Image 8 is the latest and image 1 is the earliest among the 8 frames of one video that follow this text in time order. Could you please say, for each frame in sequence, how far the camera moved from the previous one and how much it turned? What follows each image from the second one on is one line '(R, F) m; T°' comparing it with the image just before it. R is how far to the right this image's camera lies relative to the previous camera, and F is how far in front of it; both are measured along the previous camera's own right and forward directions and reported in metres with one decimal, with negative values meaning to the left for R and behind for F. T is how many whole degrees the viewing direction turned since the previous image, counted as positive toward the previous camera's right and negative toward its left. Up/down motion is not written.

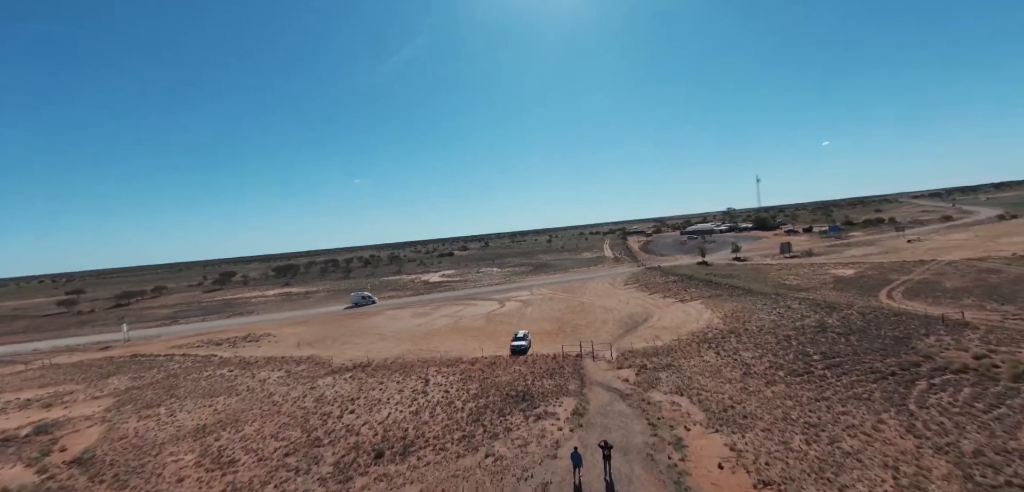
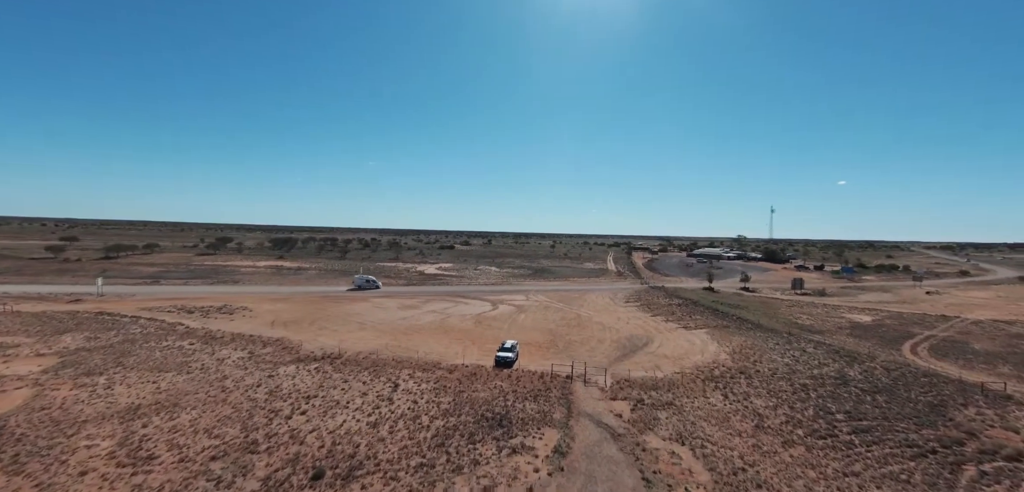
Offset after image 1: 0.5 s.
(+0.3, +2.8) m; 0°
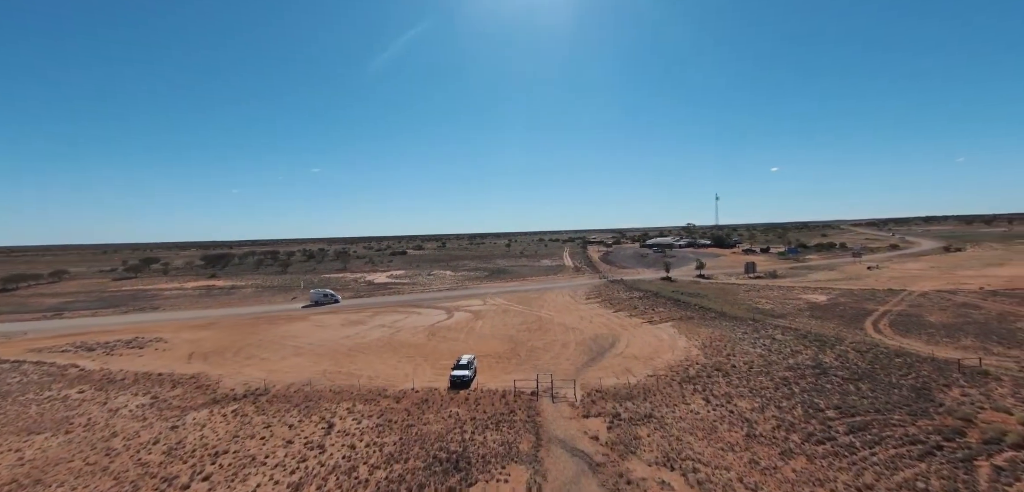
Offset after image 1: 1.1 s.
(+0.7, +3.1) m; +6°
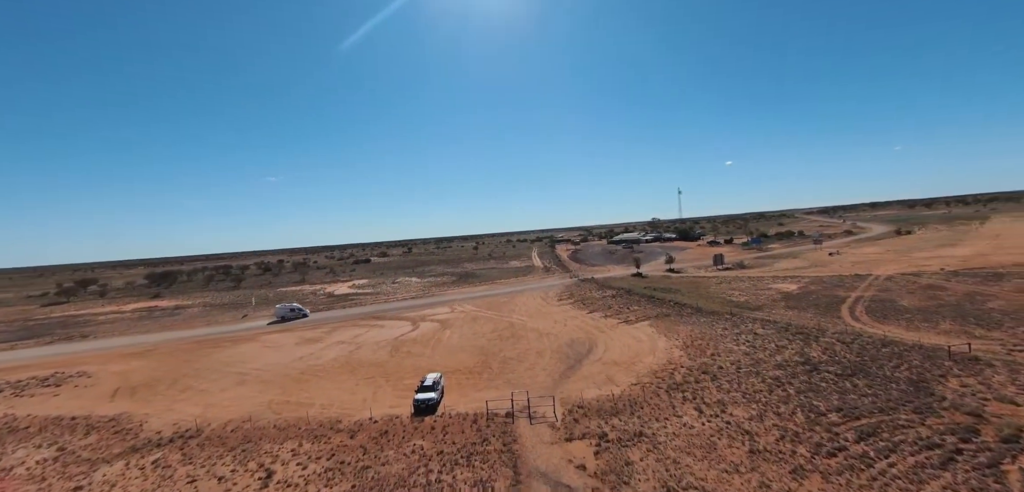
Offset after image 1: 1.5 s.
(+0.4, +2.4) m; +4°
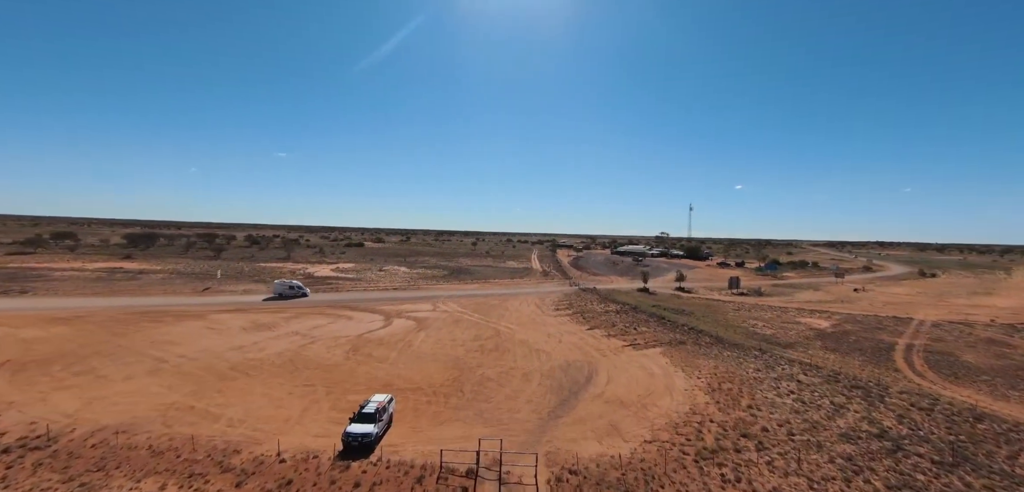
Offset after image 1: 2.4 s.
(+0.5, +5.3) m; 0°
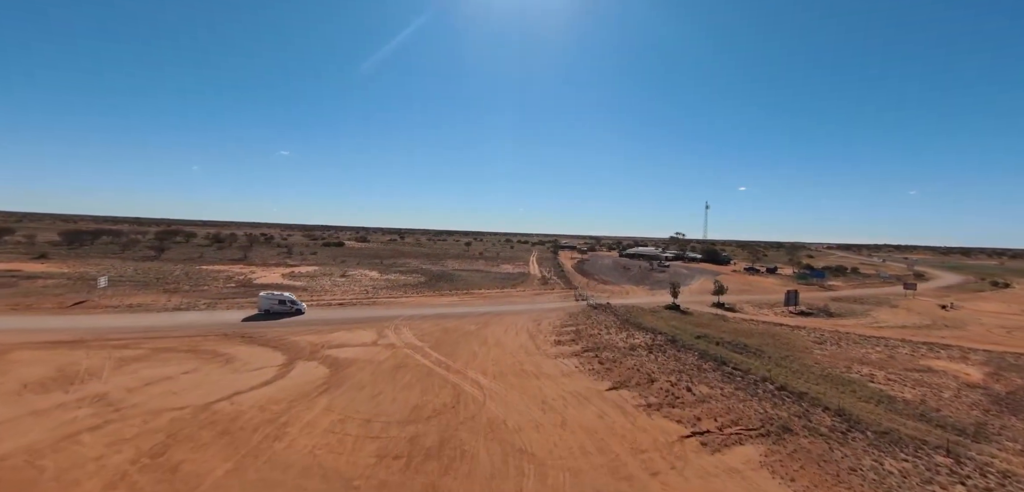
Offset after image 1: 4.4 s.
(+1.6, +12.8) m; 0°
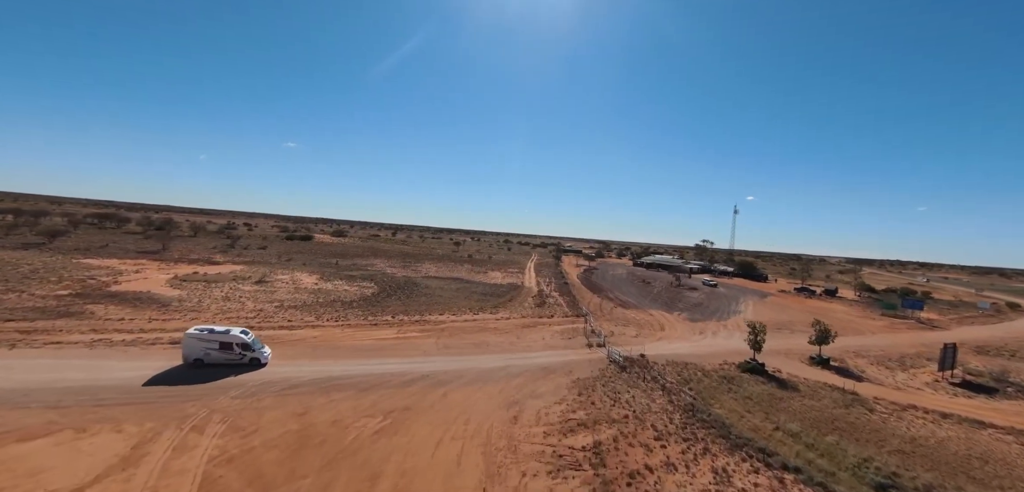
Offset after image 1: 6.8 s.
(+2.0, +16.1) m; -1°
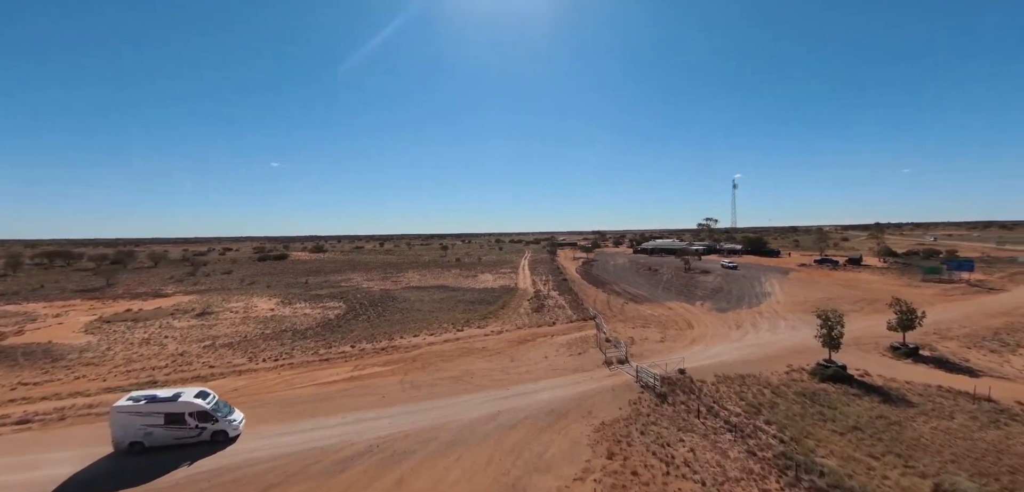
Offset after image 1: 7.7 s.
(+0.7, +6.2) m; +1°
